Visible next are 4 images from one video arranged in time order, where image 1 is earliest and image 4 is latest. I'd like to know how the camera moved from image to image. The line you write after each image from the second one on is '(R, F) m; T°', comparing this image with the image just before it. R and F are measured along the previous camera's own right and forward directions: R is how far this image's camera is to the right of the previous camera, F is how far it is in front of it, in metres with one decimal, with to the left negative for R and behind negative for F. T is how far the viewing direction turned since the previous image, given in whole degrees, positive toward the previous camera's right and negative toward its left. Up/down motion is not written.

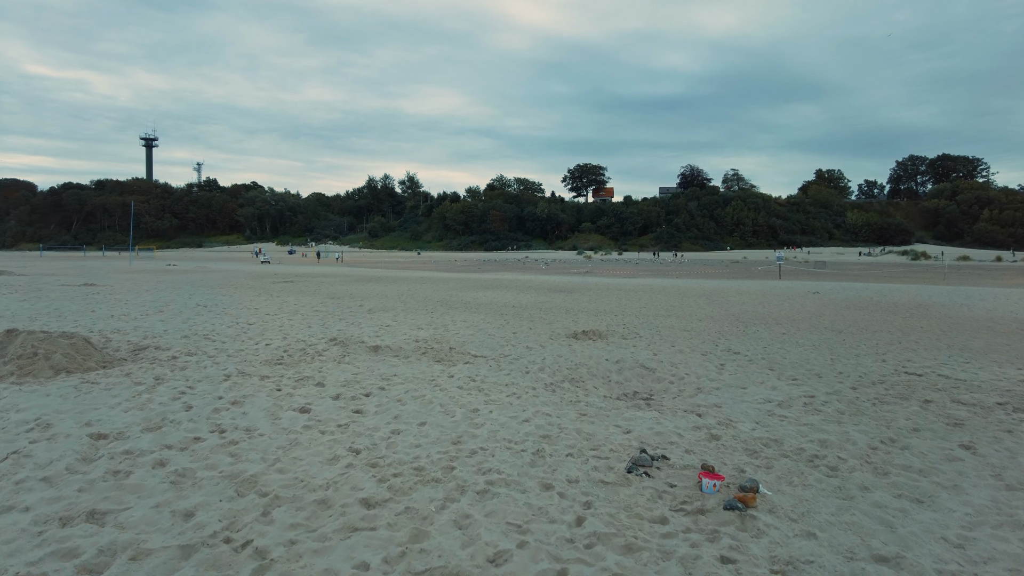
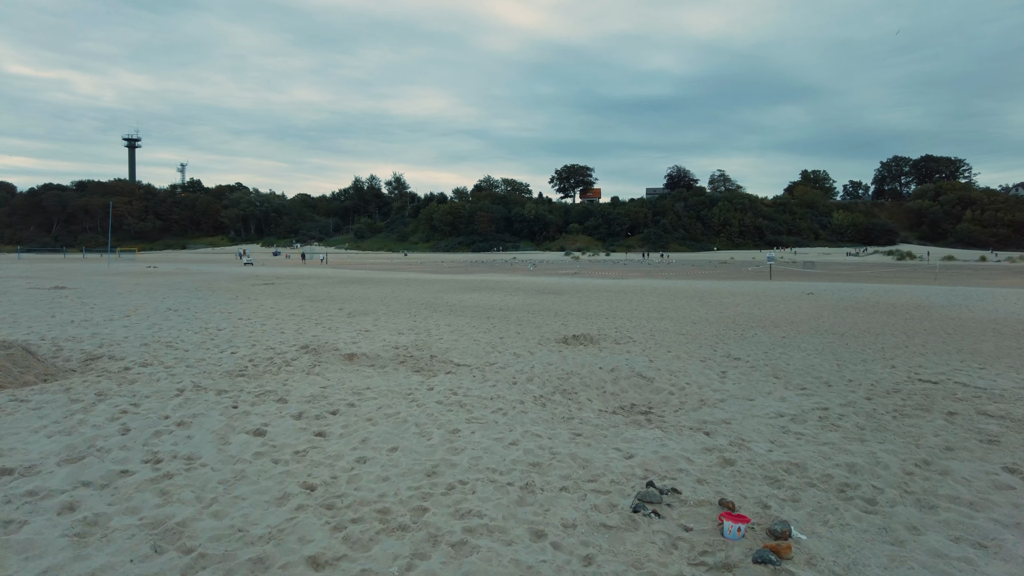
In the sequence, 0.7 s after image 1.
(0.0, +0.7) m; +1°
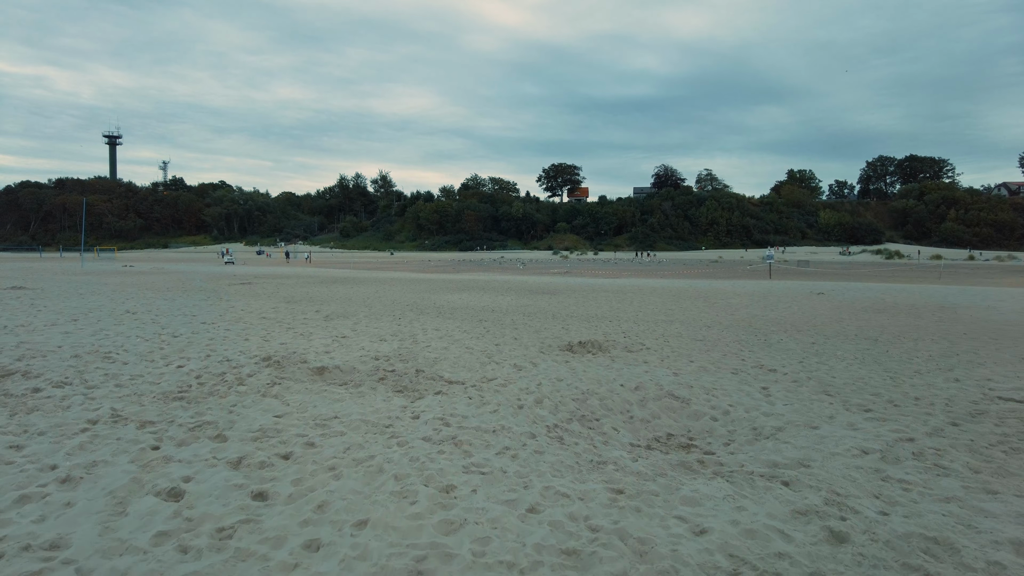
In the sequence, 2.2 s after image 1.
(-0.2, +1.4) m; +1°
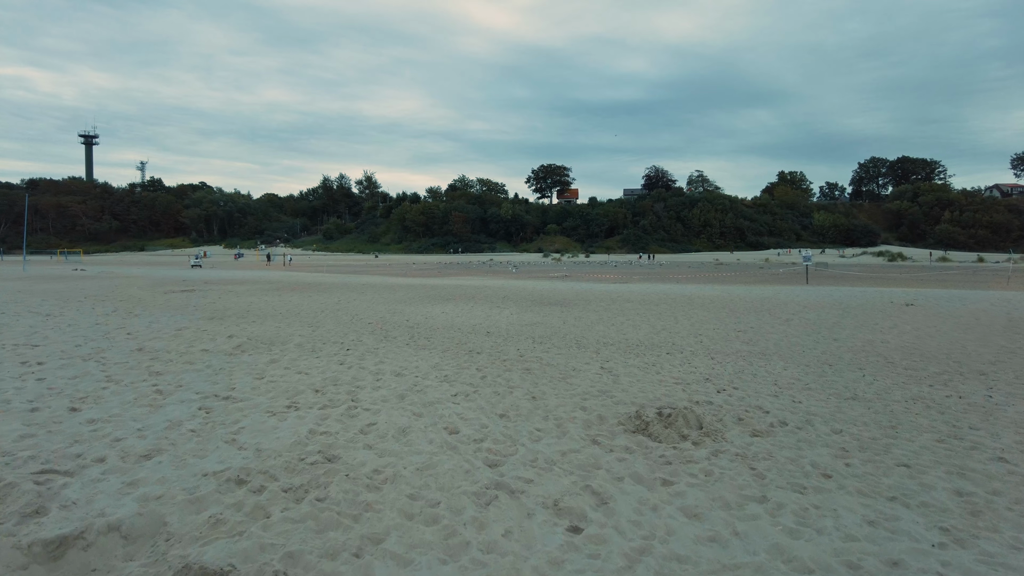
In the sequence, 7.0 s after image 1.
(-0.3, +4.6) m; +1°
